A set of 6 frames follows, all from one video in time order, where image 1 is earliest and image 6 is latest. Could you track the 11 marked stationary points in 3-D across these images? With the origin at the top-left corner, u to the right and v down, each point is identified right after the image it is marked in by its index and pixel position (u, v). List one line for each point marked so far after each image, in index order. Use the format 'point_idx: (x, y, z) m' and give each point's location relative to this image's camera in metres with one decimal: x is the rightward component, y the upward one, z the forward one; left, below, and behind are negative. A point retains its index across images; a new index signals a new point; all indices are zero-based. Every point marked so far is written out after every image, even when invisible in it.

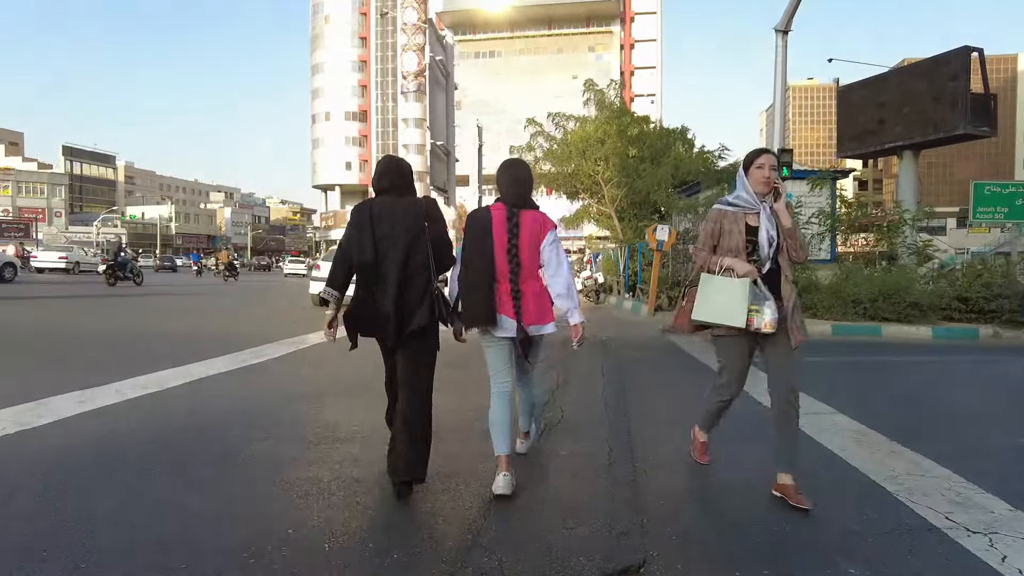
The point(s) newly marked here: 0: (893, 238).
0: (+8.3, +1.1, +14.6) m
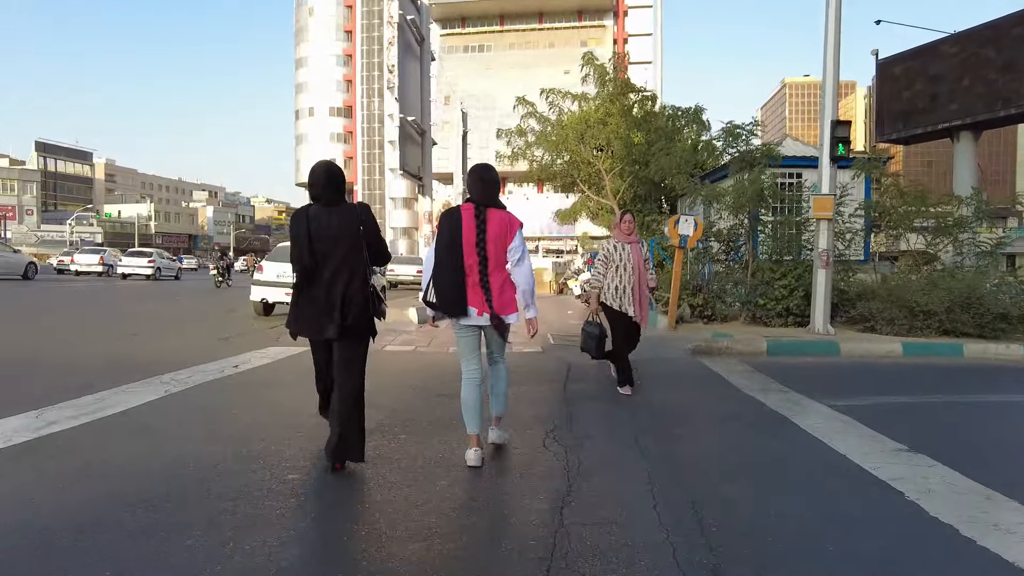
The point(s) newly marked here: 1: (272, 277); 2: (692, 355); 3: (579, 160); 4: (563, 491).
0: (+8.1, +1.0, +12.0) m
1: (-4.3, +0.1, +12.5) m
2: (+2.4, -0.9, +8.7) m
3: (+1.8, +3.4, +17.8) m
4: (+0.3, -1.1, +3.6) m
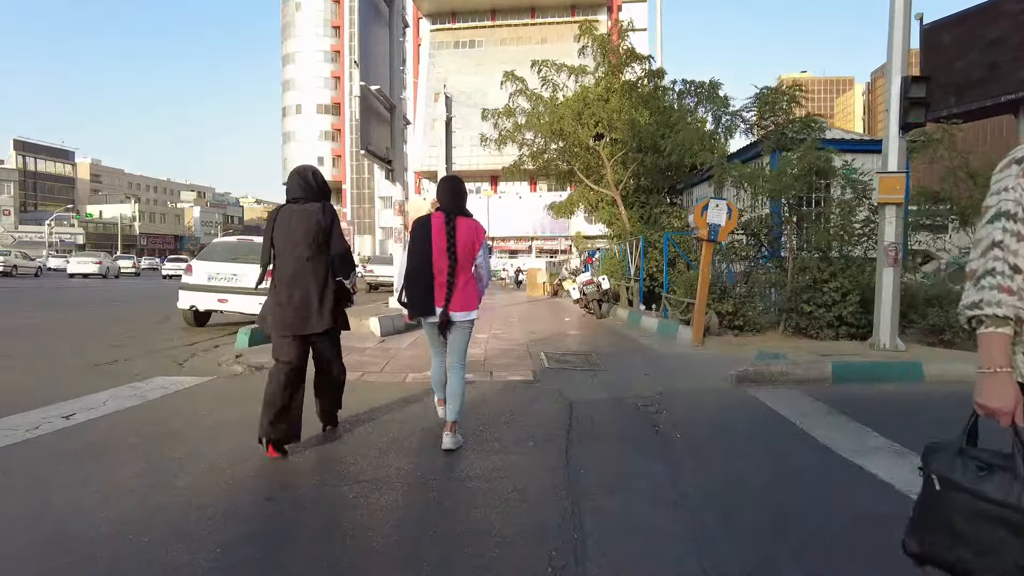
0: (+7.8, +0.9, +9.9) m
1: (-4.5, 0.0, +10.2) m
2: (+2.2, -1.0, +6.4) m
3: (+1.5, +3.4, +15.6) m
4: (+0.1, -1.2, +1.4) m
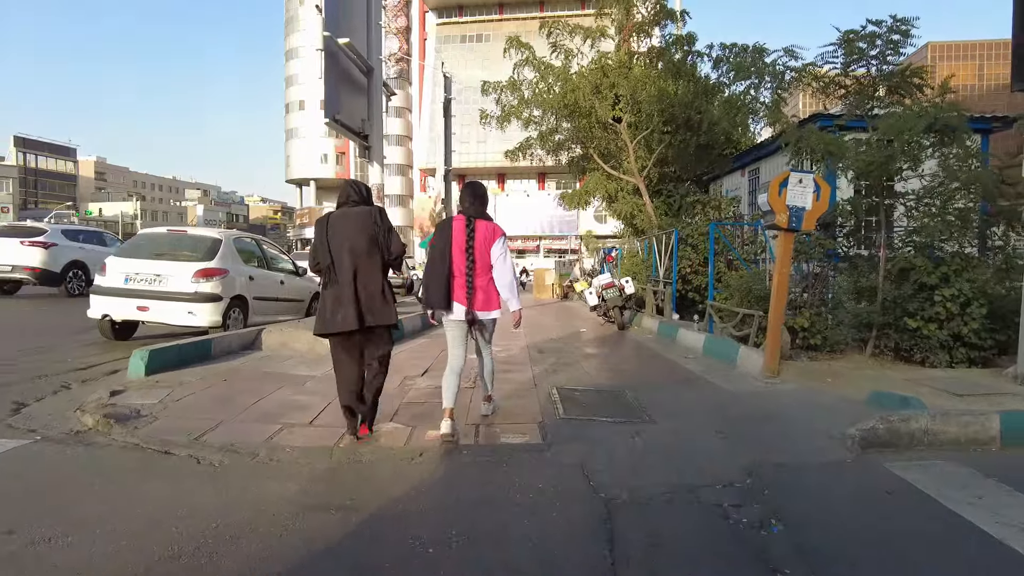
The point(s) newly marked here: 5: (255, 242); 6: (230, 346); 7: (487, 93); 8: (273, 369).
0: (+7.9, +0.8, +7.5) m
1: (-4.5, 0.0, +8.0) m
2: (+2.2, -1.0, +4.1) m
3: (+1.6, +3.3, +13.3) m
4: (0.0, -1.2, -0.9) m
5: (-3.7, +0.7, +9.6) m
6: (-3.1, -0.6, +7.4) m
7: (-0.5, +4.2, +14.3) m
8: (-2.4, -0.8, +6.6) m
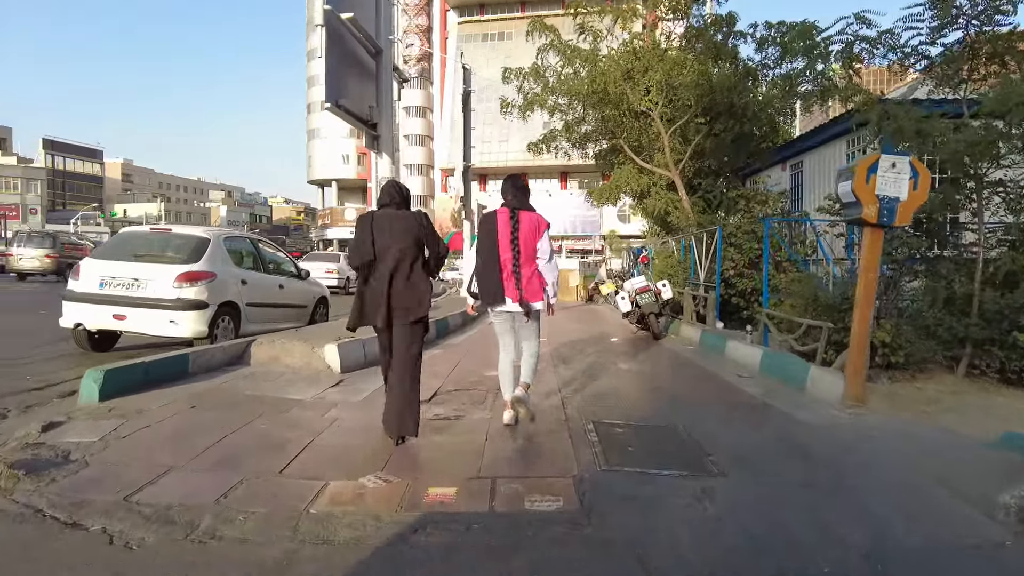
0: (+8.1, +0.8, +6.2) m
1: (-4.2, -0.1, +7.1) m
2: (+2.3, -1.1, +3.0) m
3: (+2.0, +3.2, +12.2) m
4: (0.0, -1.3, -2.0) m
5: (-3.4, +0.6, +8.7) m
6: (-2.9, -0.7, +6.5) m
7: (-0.1, +4.1, +13.3) m
8: (-2.2, -0.9, +5.7) m
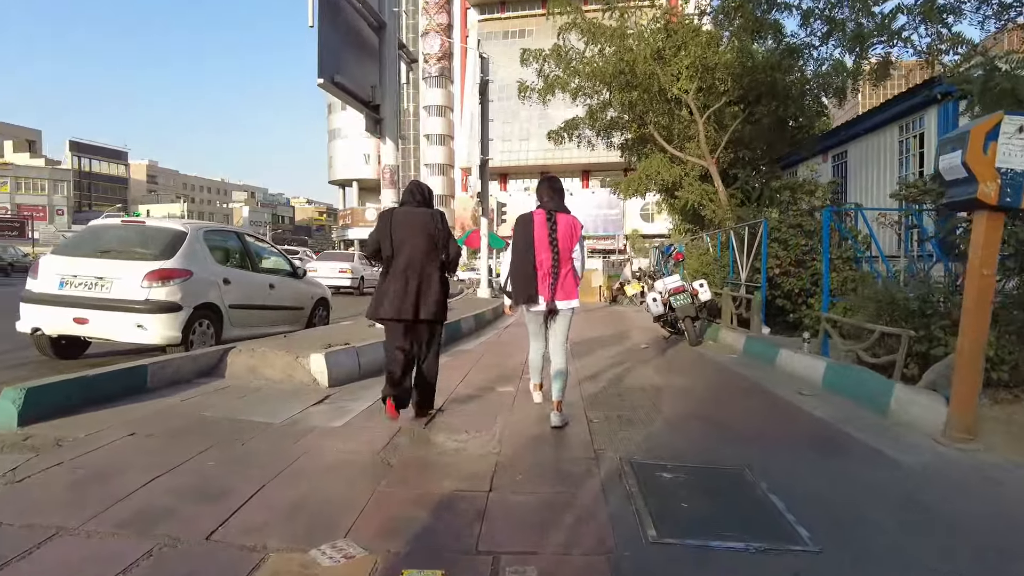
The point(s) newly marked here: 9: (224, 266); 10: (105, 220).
0: (+8.2, +0.8, +4.9) m
1: (-4.1, -0.1, +6.2) m
2: (+2.3, -1.1, +1.9) m
3: (+2.3, +3.2, +11.1) m
4: (-0.1, -1.3, -3.0) m
5: (-3.2, +0.6, +7.8) m
6: (-2.8, -0.7, +5.6) m
7: (+0.3, +4.1, +12.3) m
8: (-2.1, -0.9, +4.7) m
9: (-3.1, +0.2, +7.2) m
10: (-4.1, +0.7, +6.7) m
